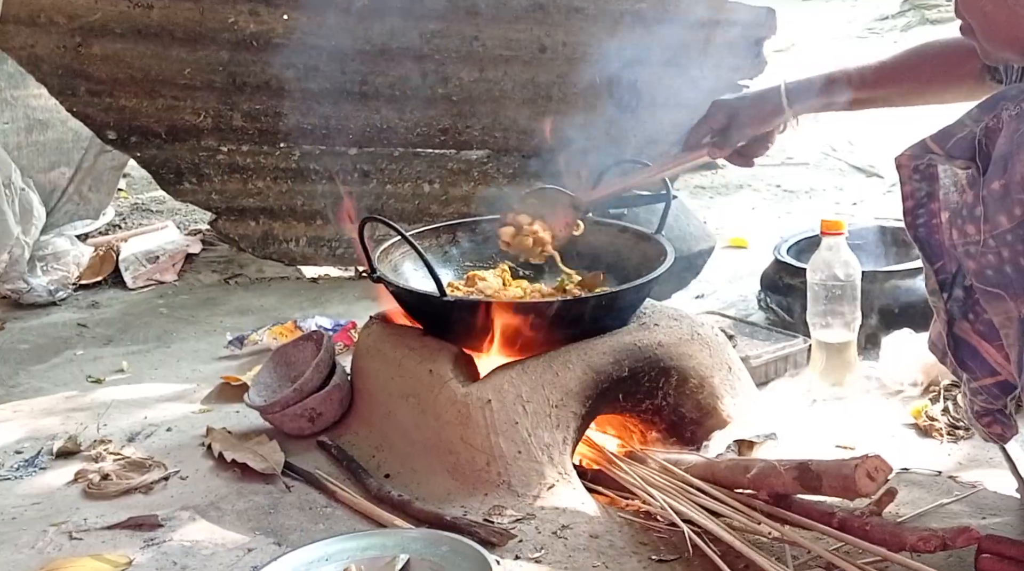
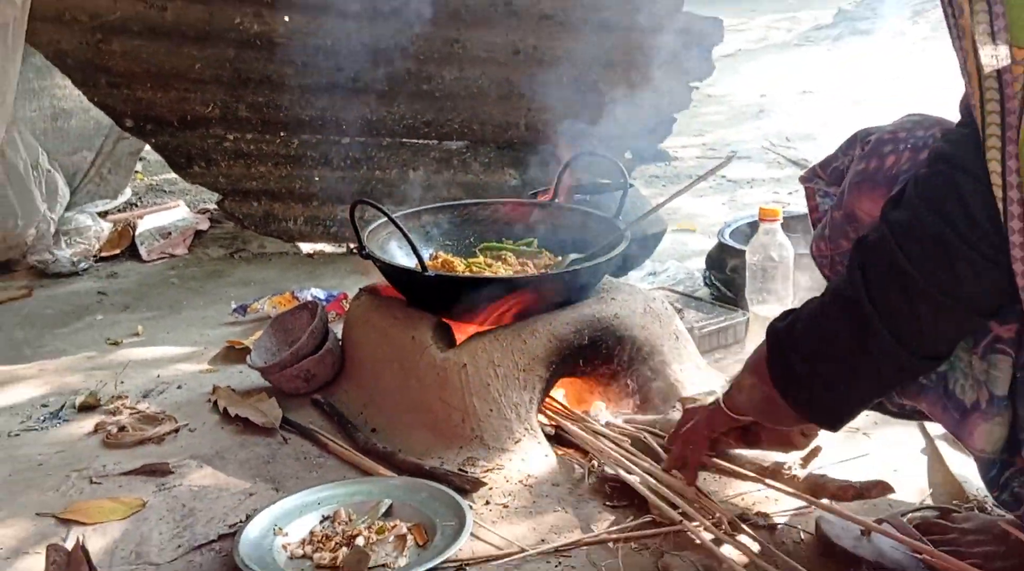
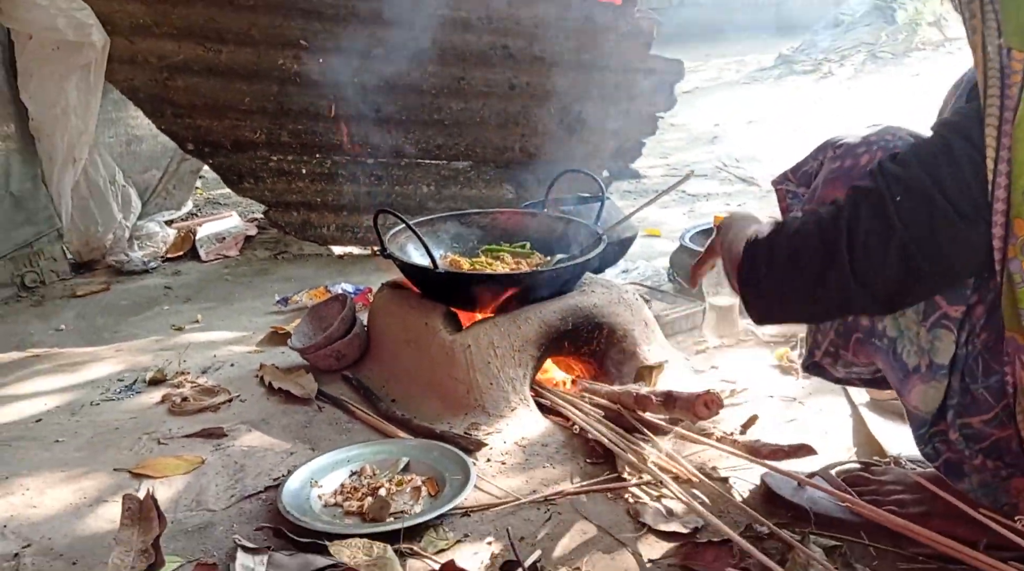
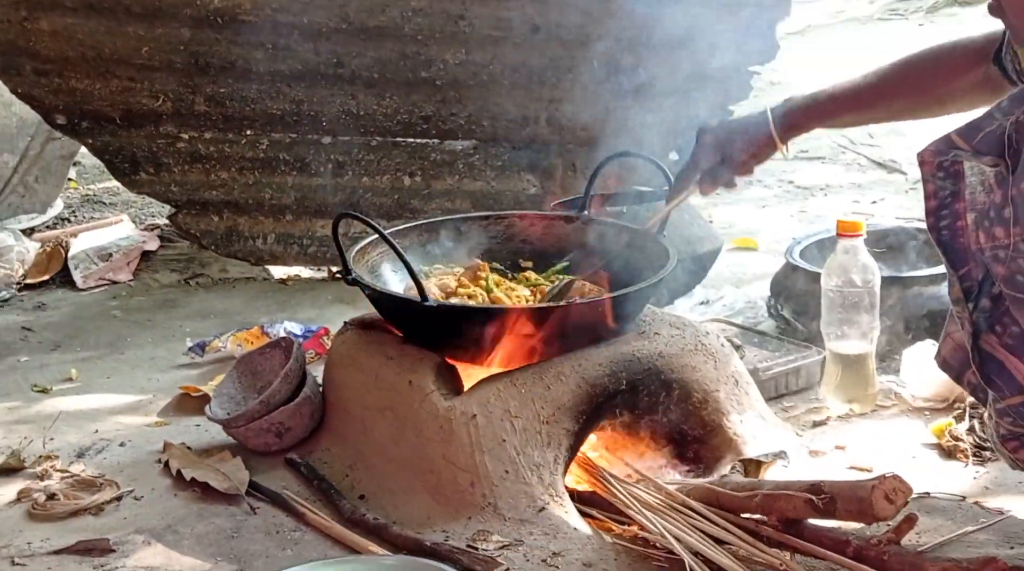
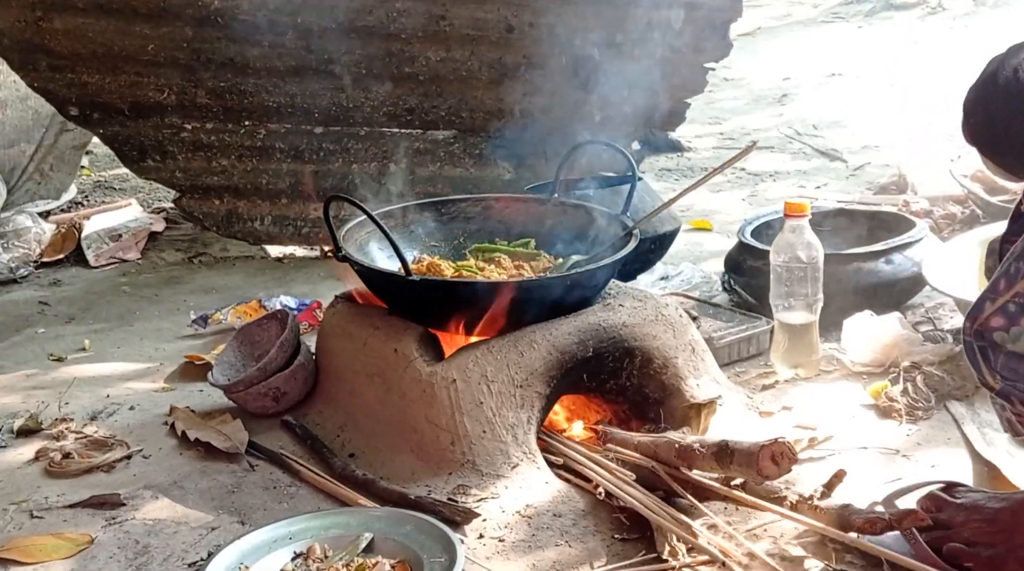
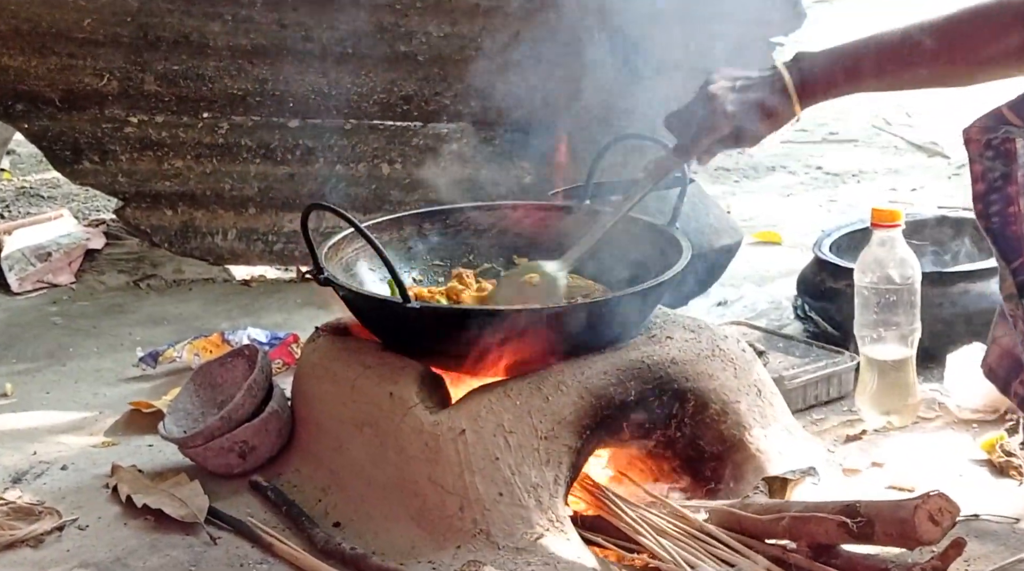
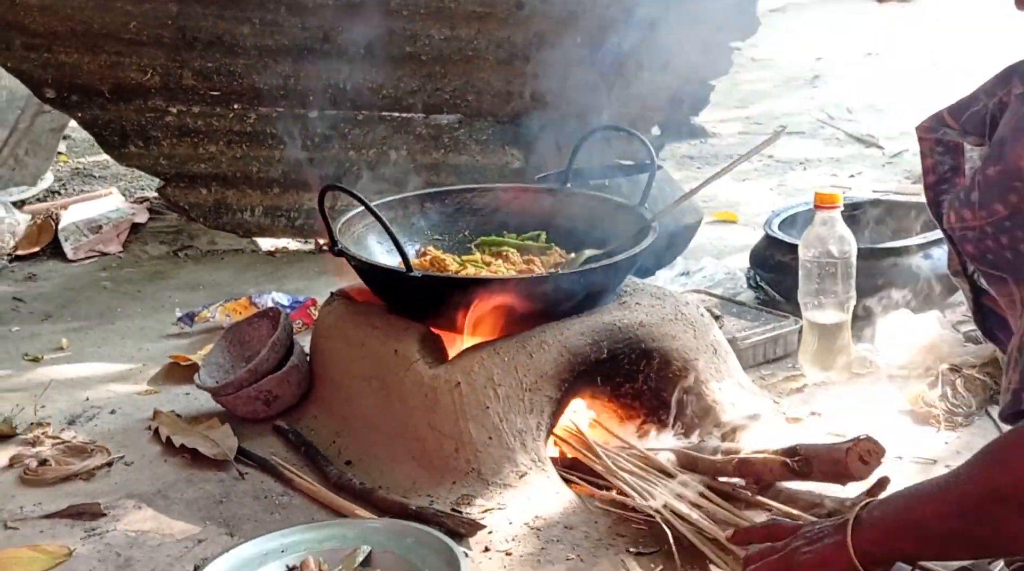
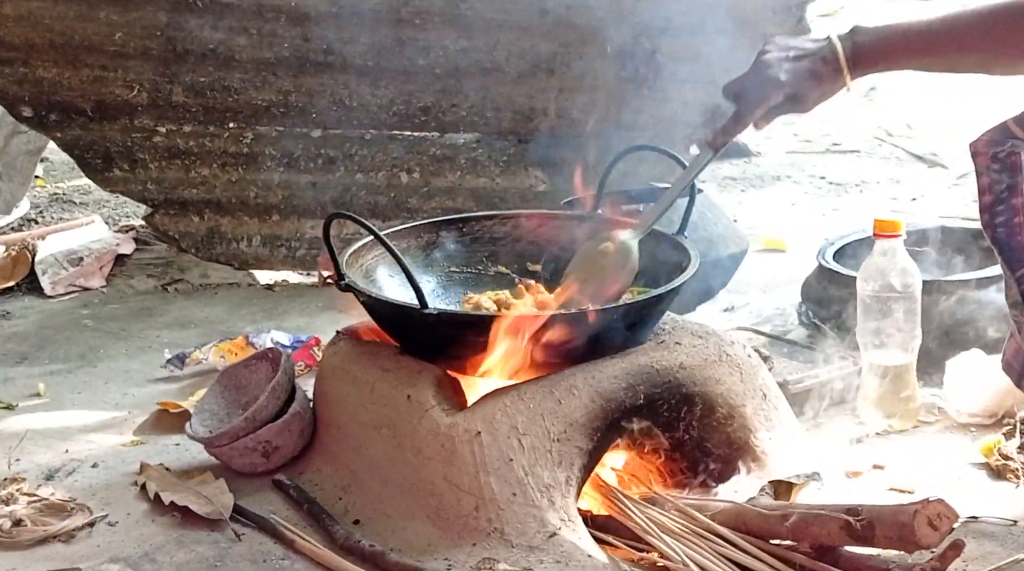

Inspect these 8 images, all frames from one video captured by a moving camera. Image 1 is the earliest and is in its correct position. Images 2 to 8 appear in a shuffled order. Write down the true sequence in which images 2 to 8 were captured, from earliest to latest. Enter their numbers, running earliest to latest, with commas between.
8, 4, 6, 7, 2, 3, 5
